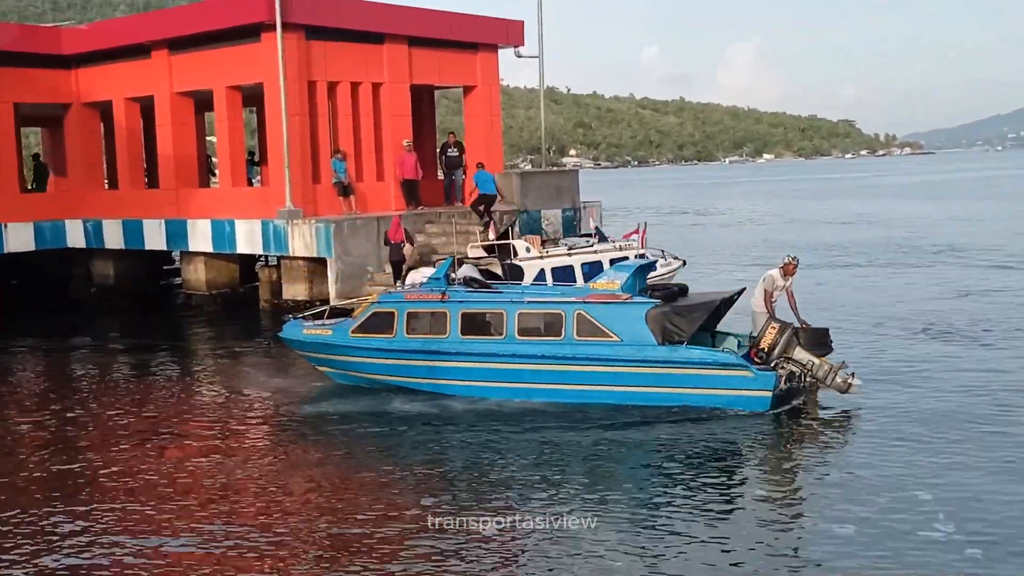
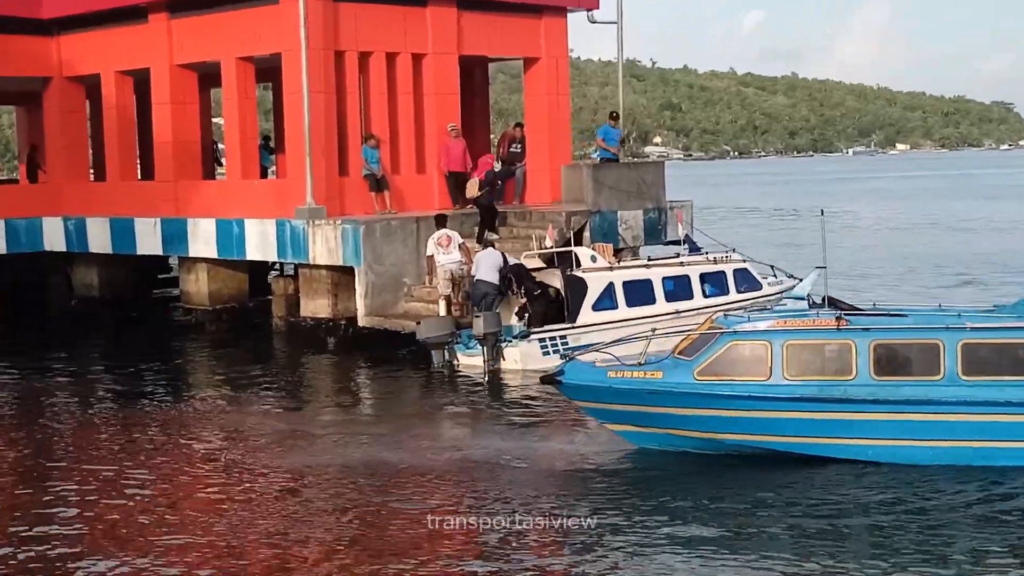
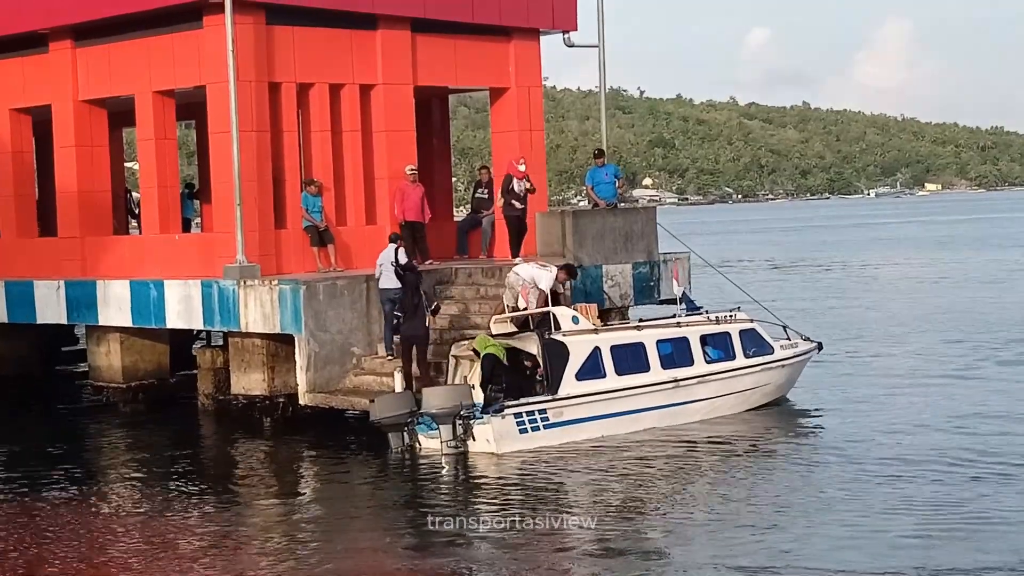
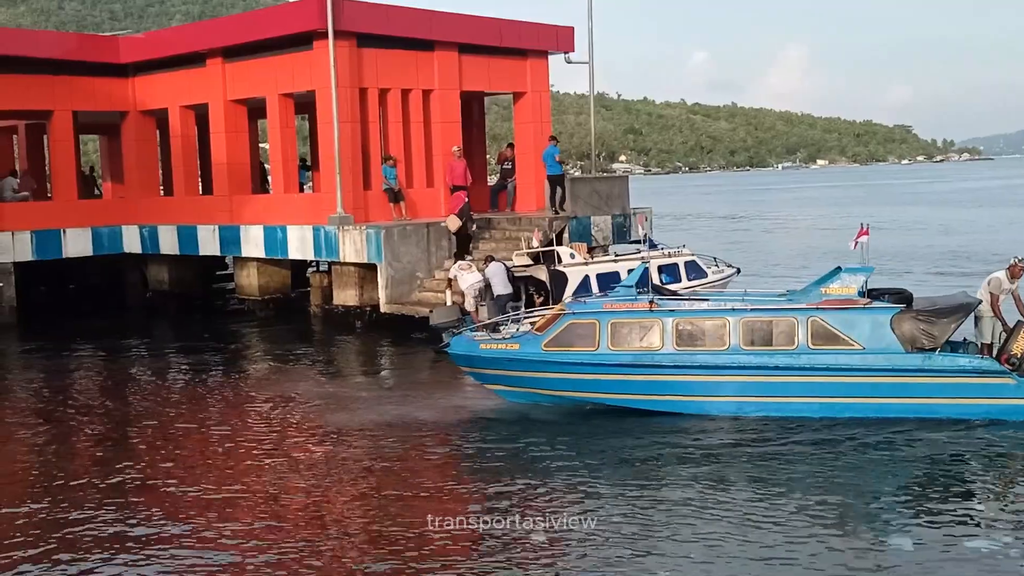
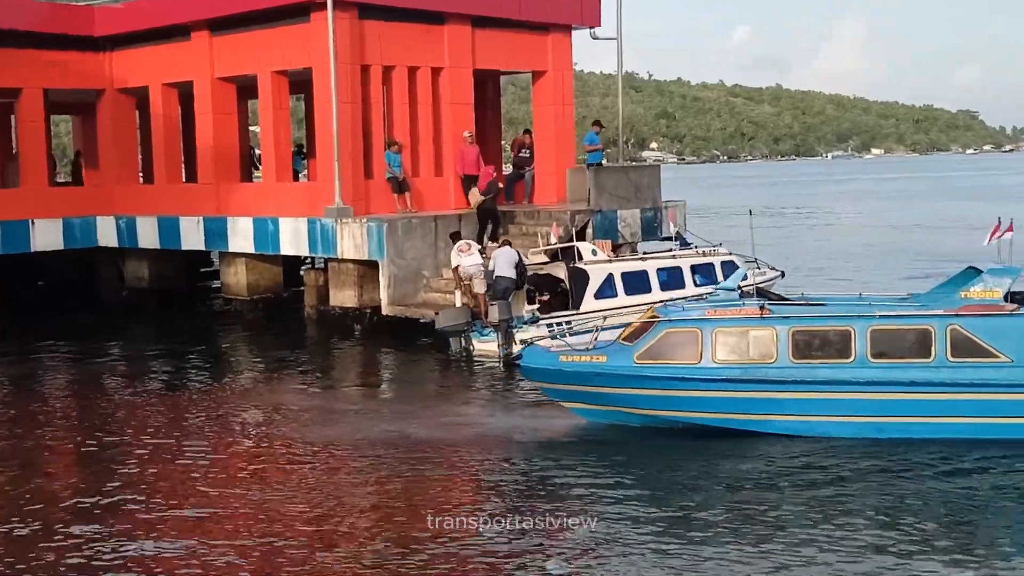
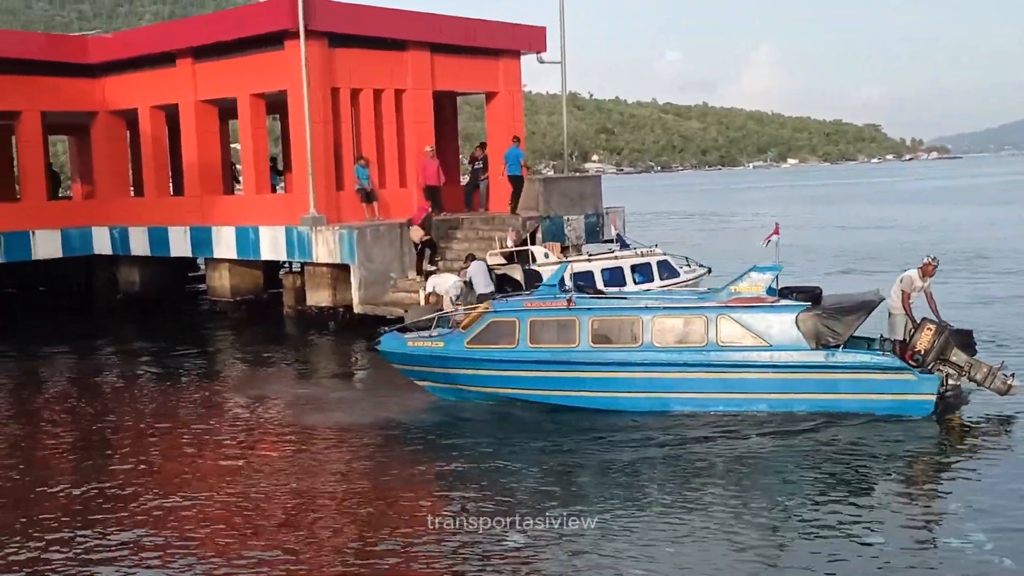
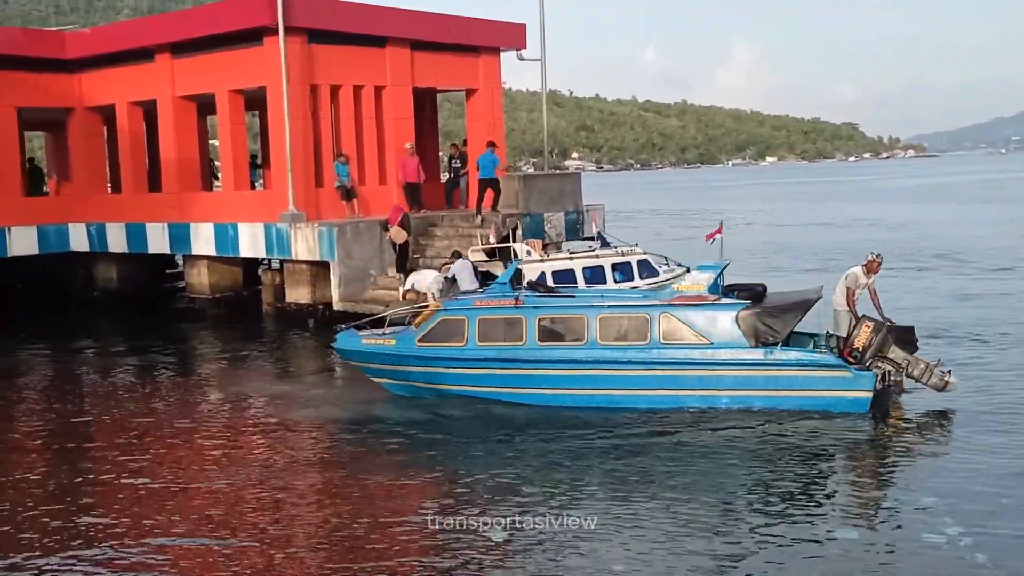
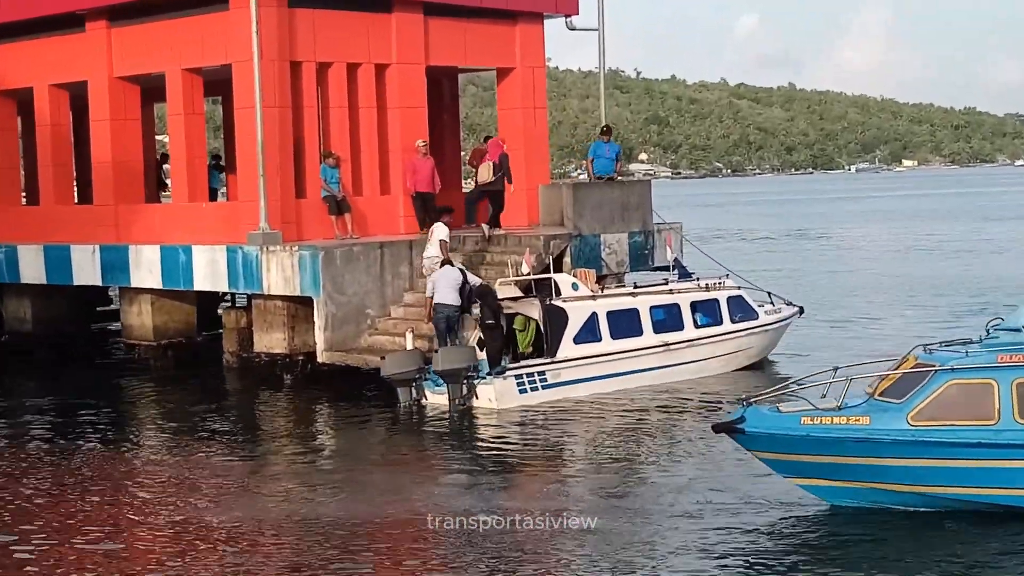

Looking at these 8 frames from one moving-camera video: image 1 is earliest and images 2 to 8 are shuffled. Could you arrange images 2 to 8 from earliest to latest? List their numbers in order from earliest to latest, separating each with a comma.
7, 6, 4, 5, 2, 8, 3
